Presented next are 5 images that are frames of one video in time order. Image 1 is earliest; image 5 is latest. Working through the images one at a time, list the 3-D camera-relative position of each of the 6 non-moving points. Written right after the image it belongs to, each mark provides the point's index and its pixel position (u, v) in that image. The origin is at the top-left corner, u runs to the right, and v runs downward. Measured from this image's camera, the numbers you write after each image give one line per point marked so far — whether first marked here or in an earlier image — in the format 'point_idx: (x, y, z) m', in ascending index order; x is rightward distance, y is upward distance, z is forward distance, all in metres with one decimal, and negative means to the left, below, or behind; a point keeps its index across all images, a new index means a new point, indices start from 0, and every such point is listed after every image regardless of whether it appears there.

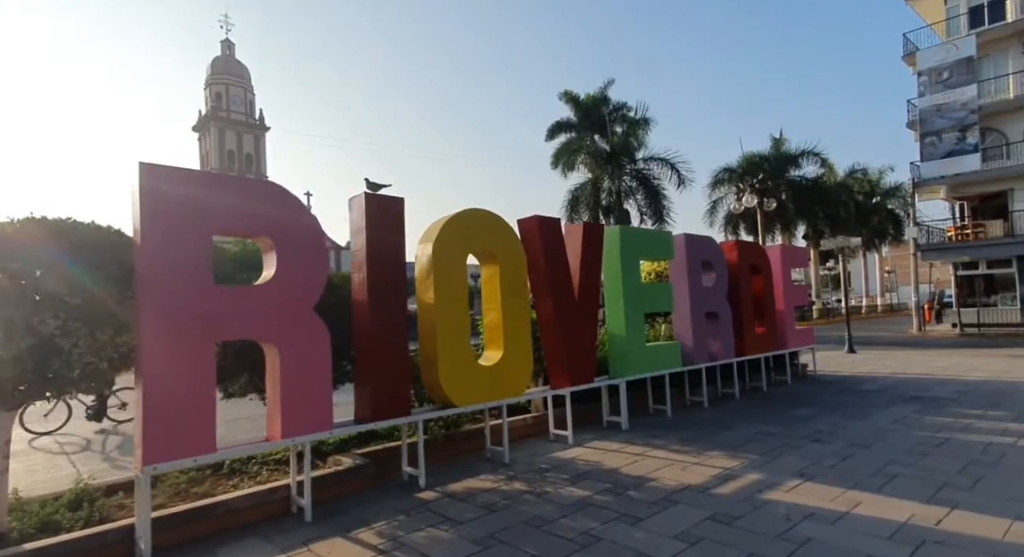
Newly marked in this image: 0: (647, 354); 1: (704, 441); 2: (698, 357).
0: (+1.9, -1.1, +8.2) m
1: (+2.2, -1.9, +6.7) m
2: (+2.9, -1.3, +9.1) m
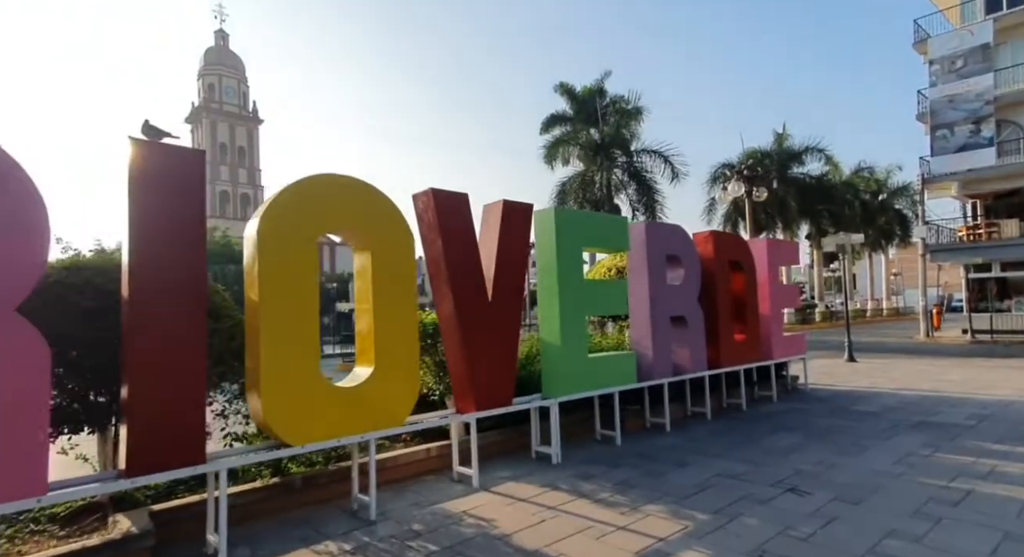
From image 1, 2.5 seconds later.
0: (+0.9, -1.0, +6.7) m
1: (+1.2, -1.9, +5.1) m
2: (+1.9, -1.2, +7.5) m
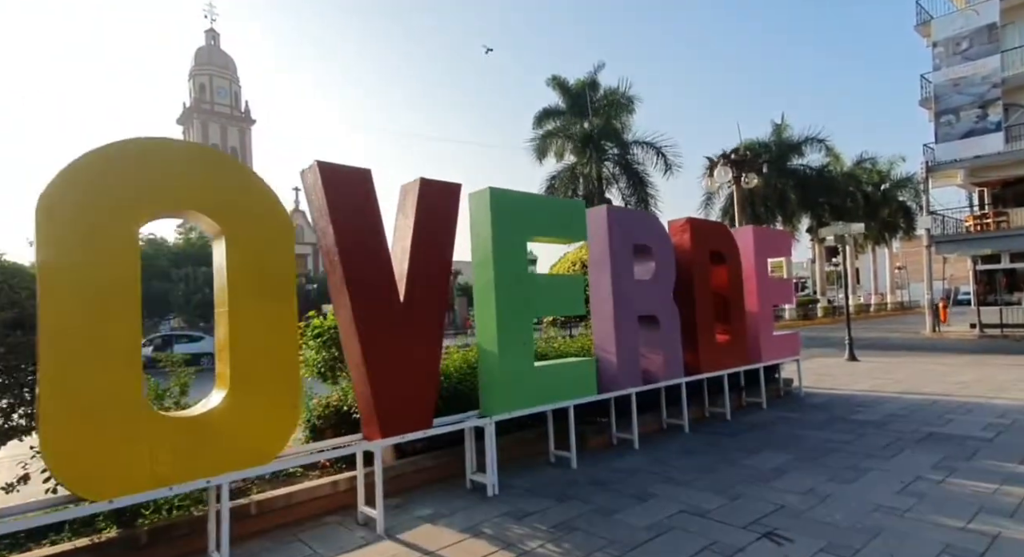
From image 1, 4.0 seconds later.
0: (+0.3, -1.0, +5.6) m
1: (+0.5, -1.8, +4.1) m
2: (+1.3, -1.2, +6.5) m
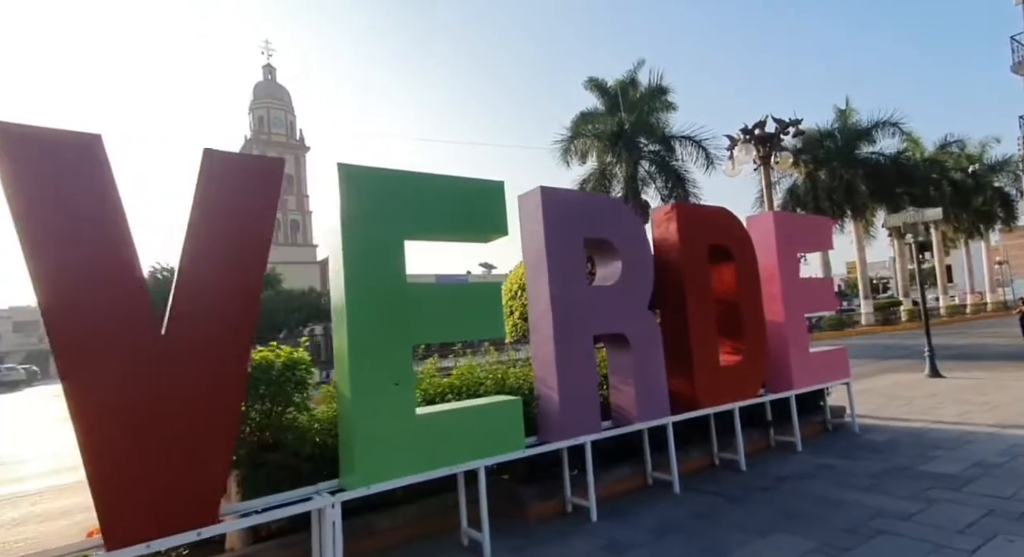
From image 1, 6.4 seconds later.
0: (-0.6, -1.0, +4.0) m
1: (-0.4, -1.8, +2.4) m
2: (+0.5, -1.2, +4.7) m
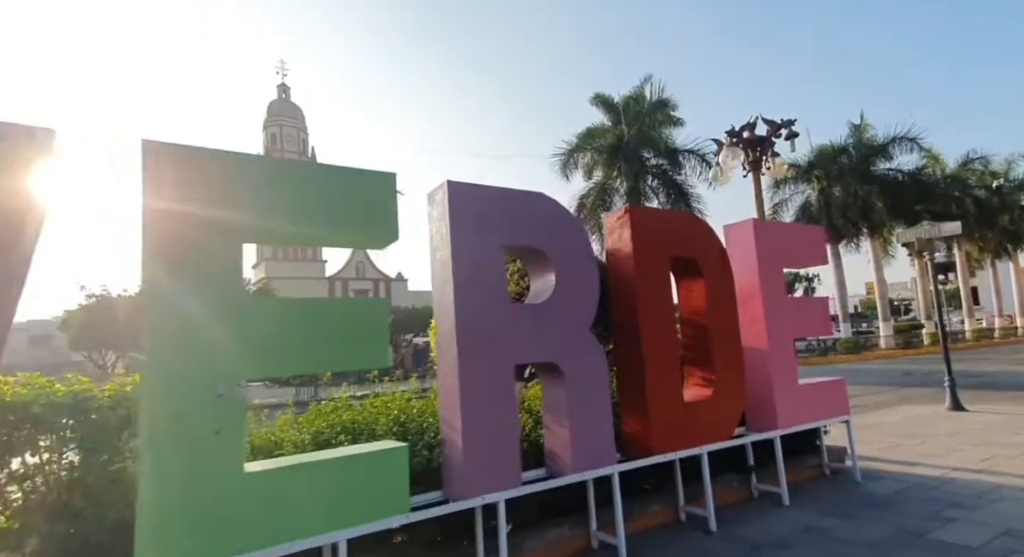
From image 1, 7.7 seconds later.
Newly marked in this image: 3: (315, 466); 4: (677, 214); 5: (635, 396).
0: (-1.3, -1.1, +3.0) m
1: (-1.2, -1.8, +1.5) m
2: (-0.2, -1.3, +3.8) m
3: (-1.0, -1.0, +3.2) m
4: (+1.4, +0.6, +5.0) m
5: (+1.0, -0.9, +4.7) m
